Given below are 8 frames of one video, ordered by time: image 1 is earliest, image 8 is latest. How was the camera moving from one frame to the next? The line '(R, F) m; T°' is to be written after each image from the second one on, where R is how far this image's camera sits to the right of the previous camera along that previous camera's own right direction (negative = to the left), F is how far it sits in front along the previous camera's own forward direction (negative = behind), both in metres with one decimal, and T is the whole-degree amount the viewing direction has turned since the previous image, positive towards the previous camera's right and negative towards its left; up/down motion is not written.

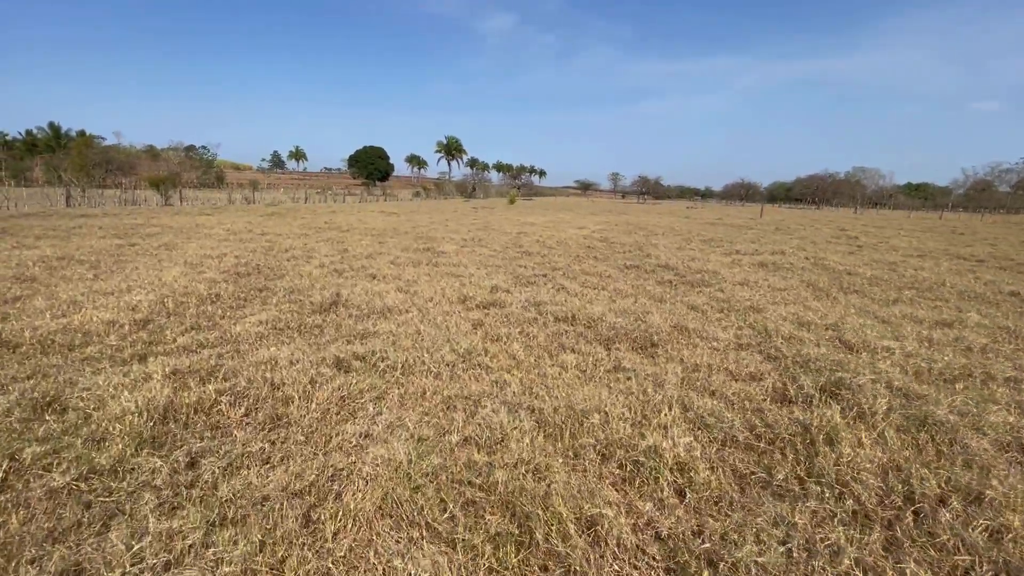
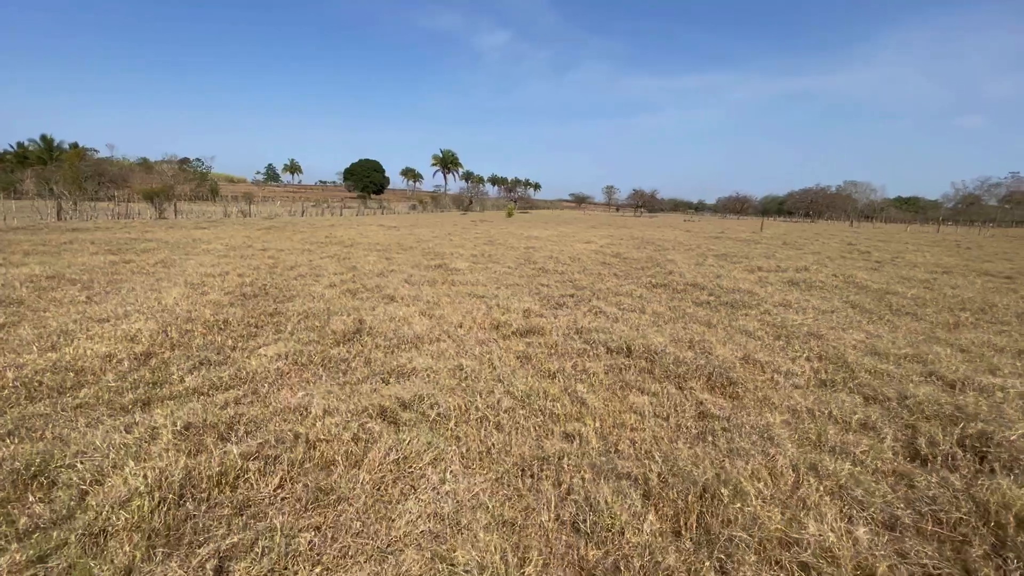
(-0.5, +0.5) m; +1°
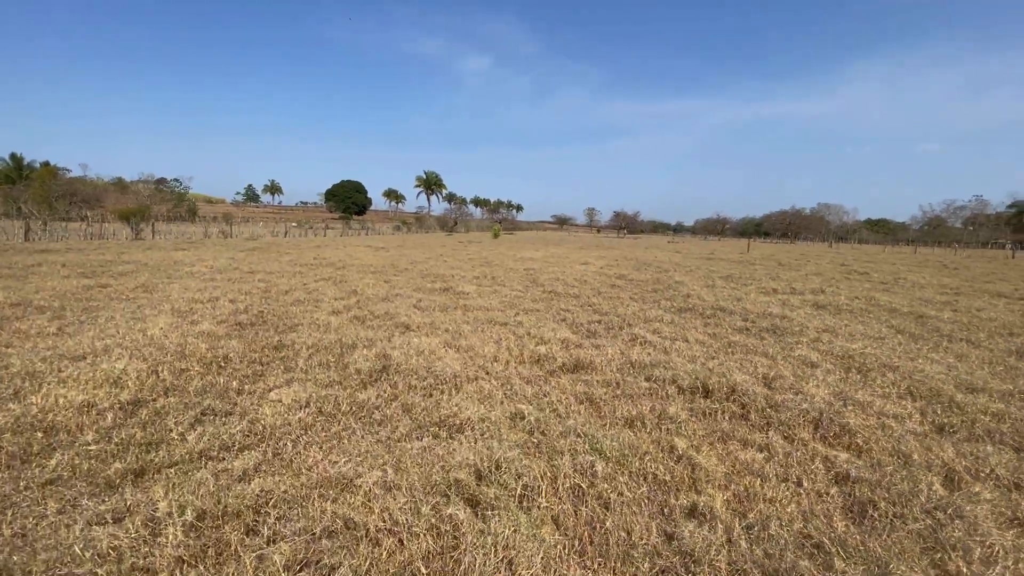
(-0.6, +0.7) m; +2°
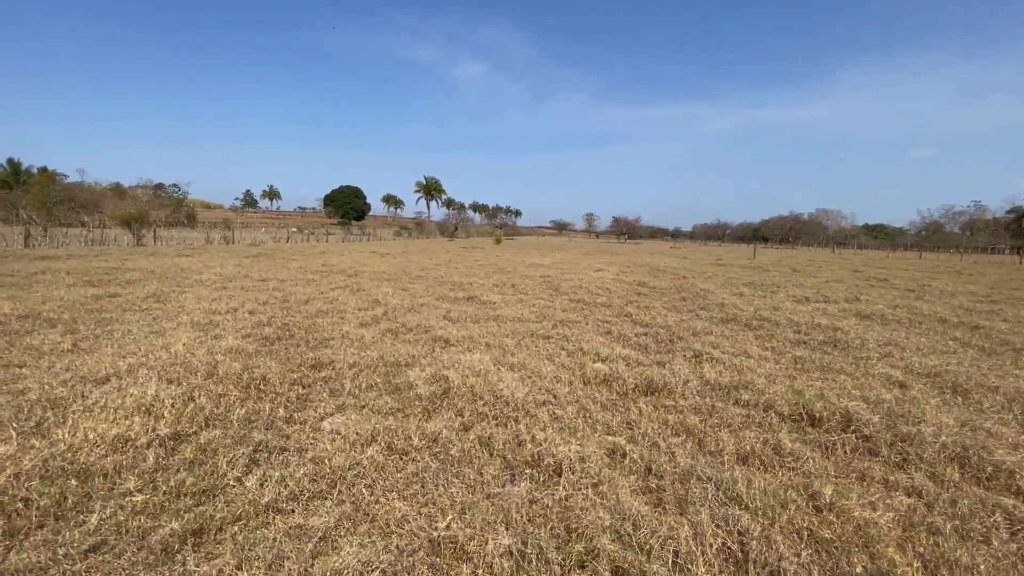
(-0.6, +0.4) m; 0°
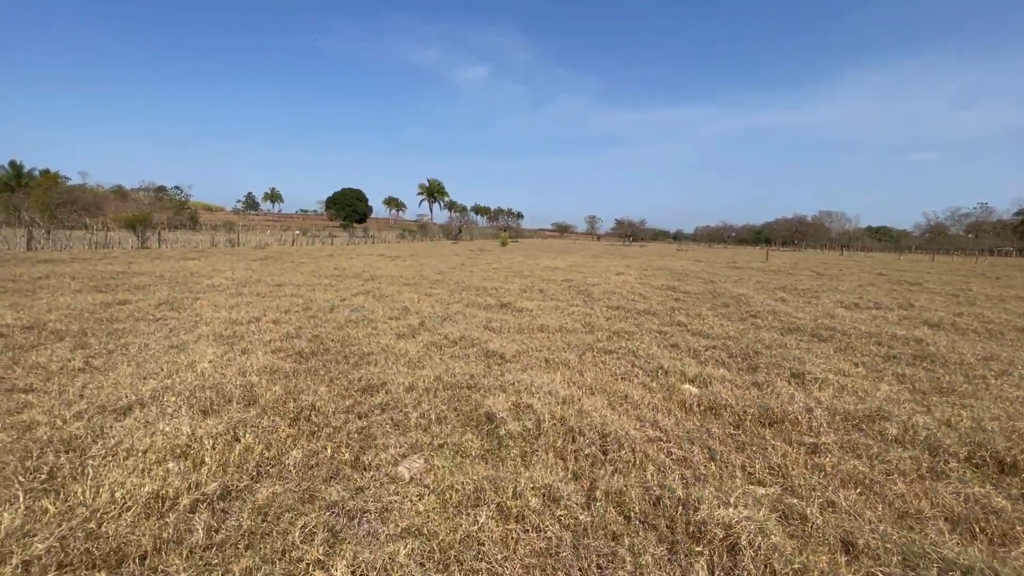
(-0.7, +0.7) m; 0°
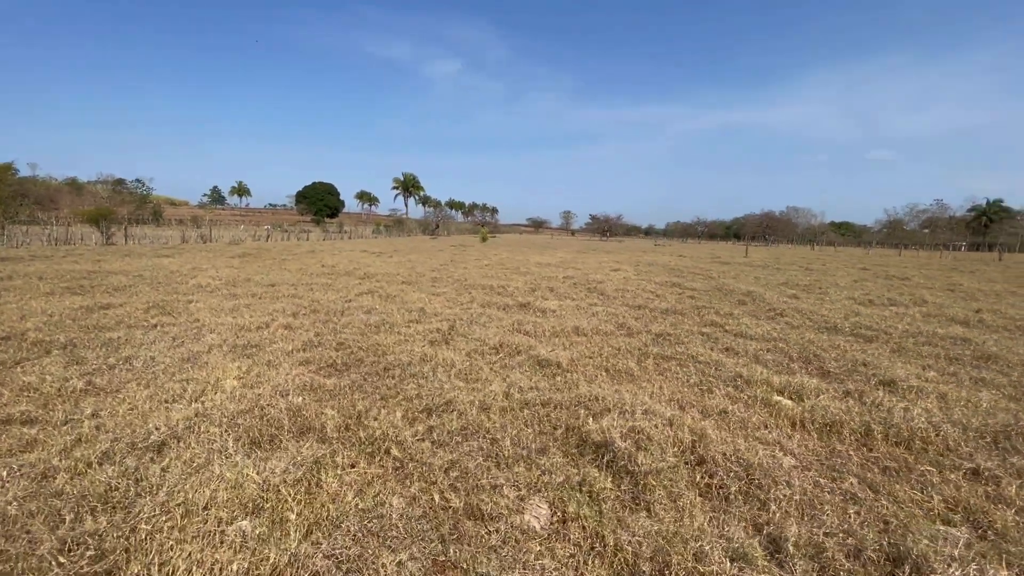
(-0.9, +0.5) m; +3°
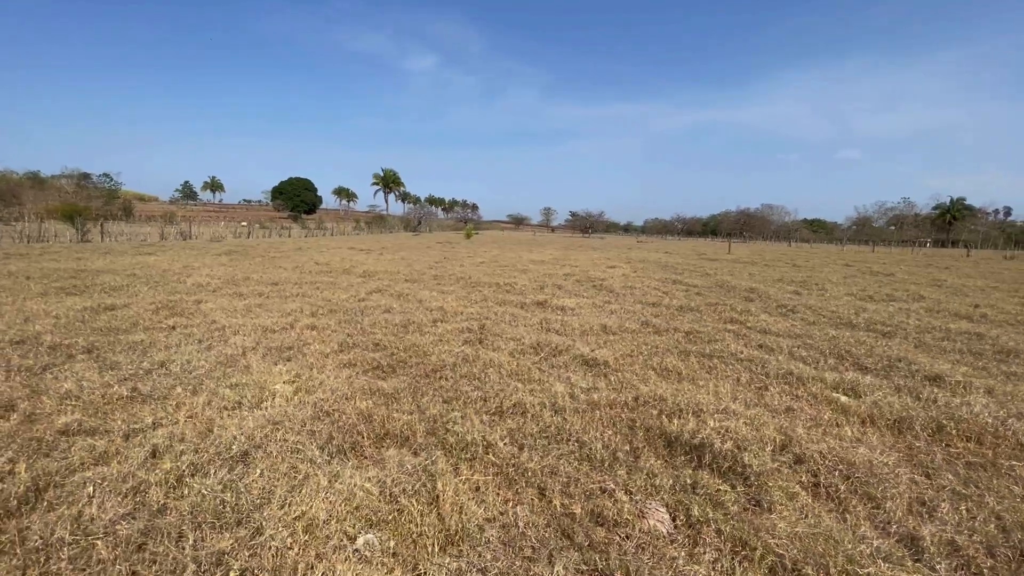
(-0.7, +0.1) m; +2°
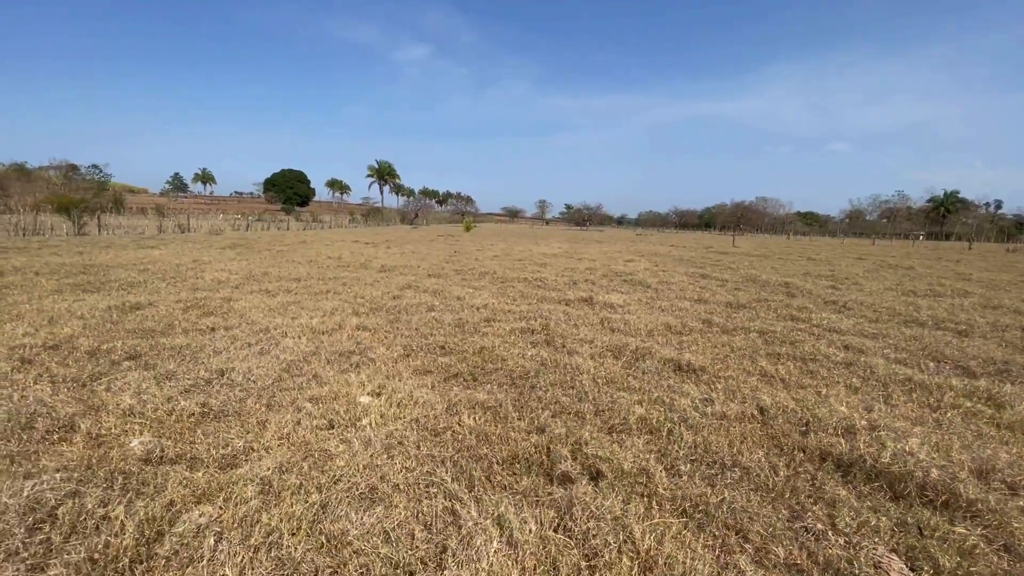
(-0.9, +0.4) m; +1°
